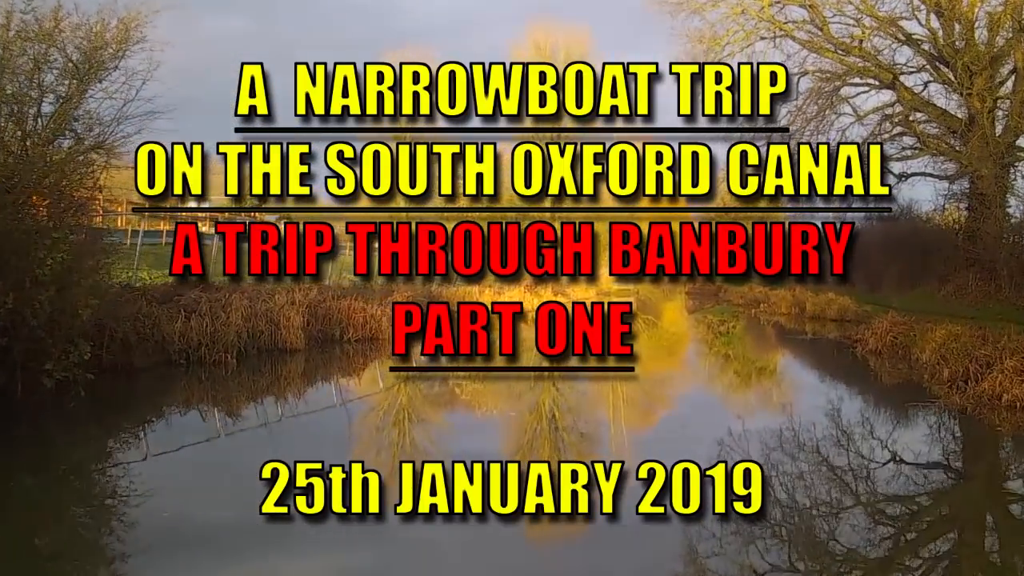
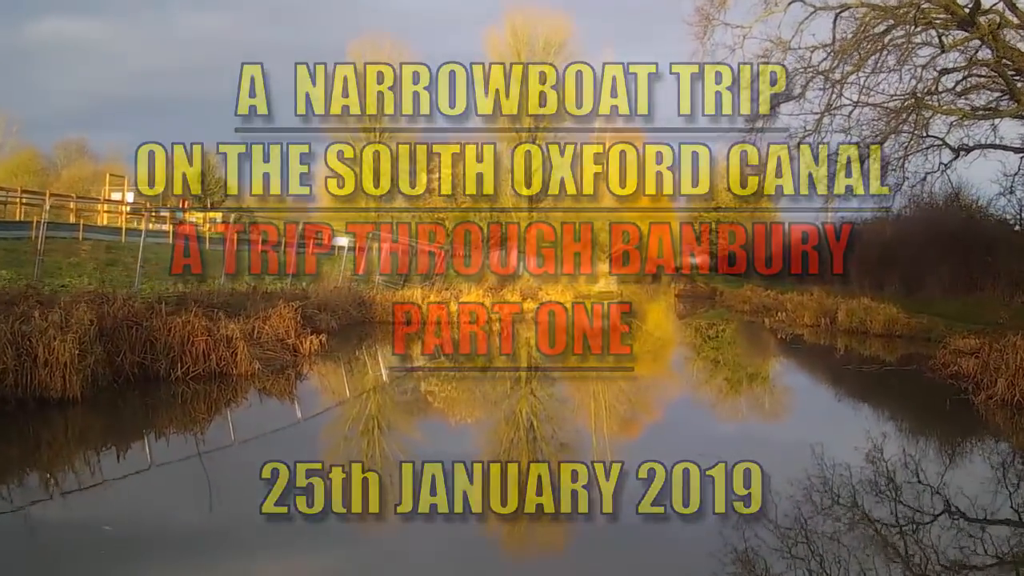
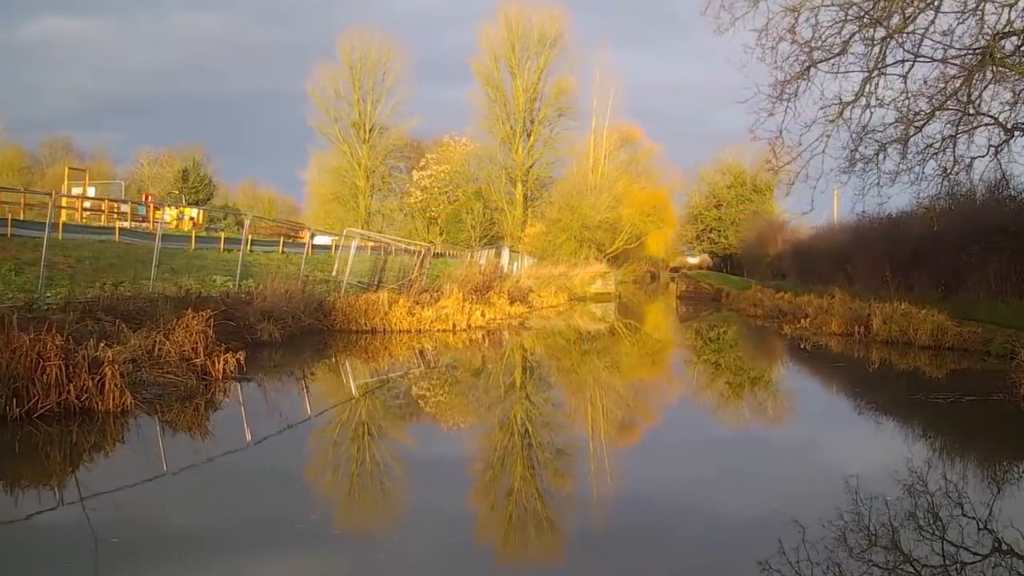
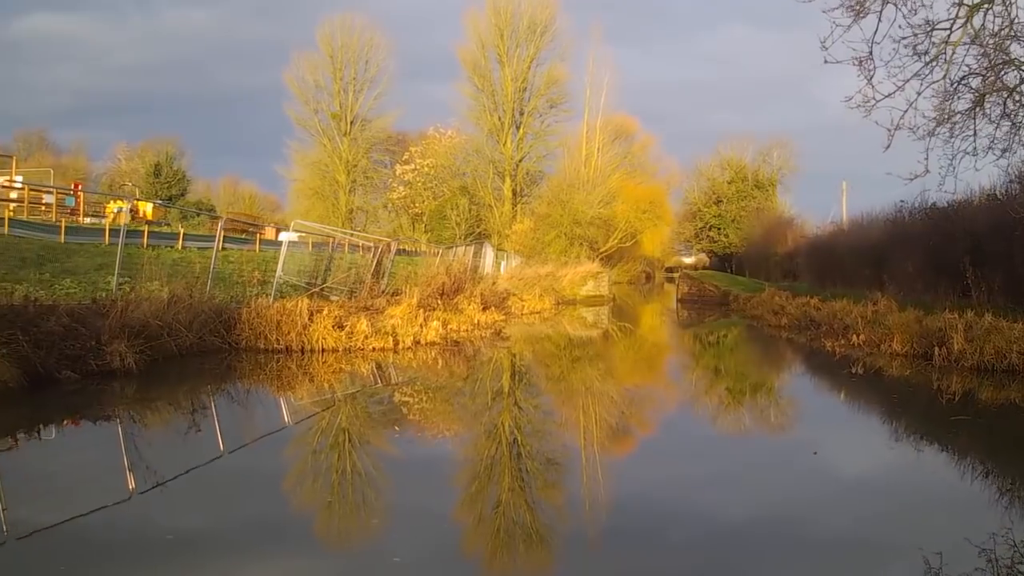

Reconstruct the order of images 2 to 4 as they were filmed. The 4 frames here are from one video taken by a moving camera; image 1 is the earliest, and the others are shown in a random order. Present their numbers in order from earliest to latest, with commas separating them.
2, 3, 4
